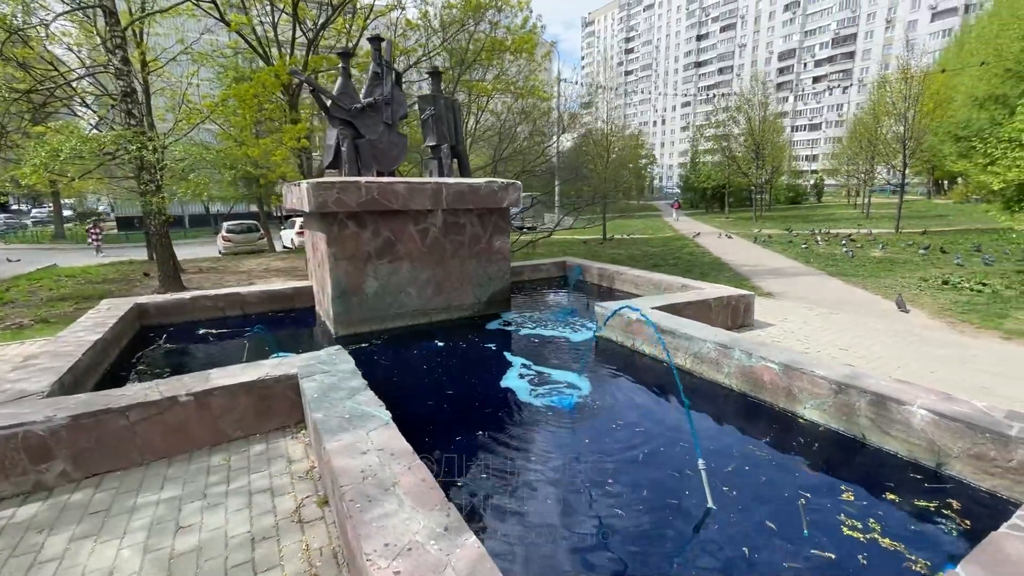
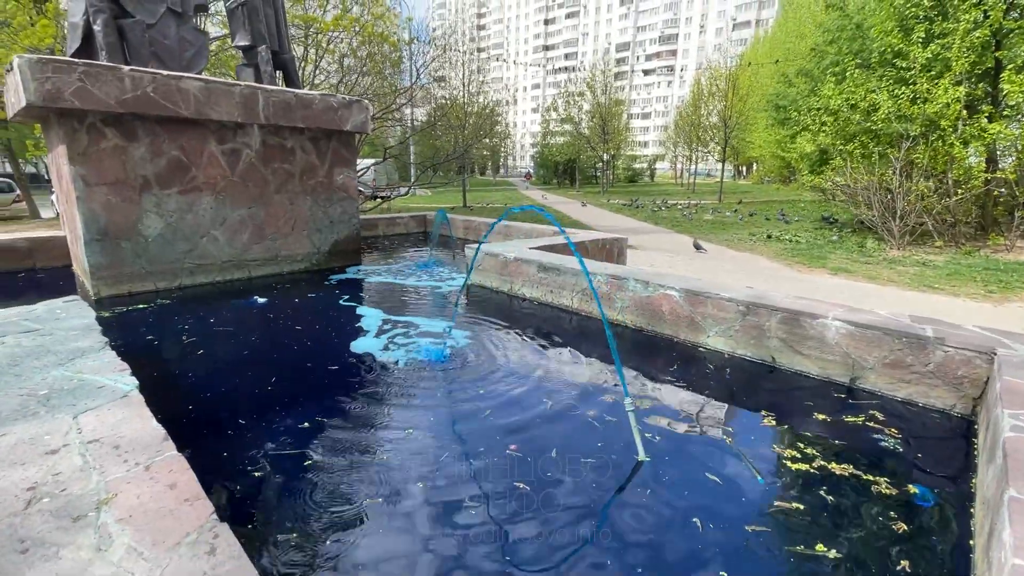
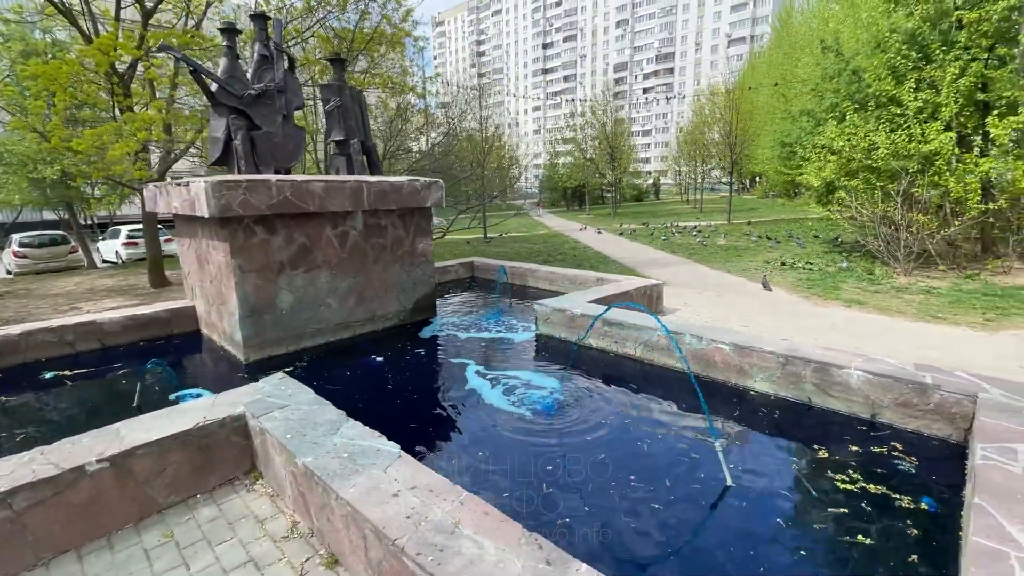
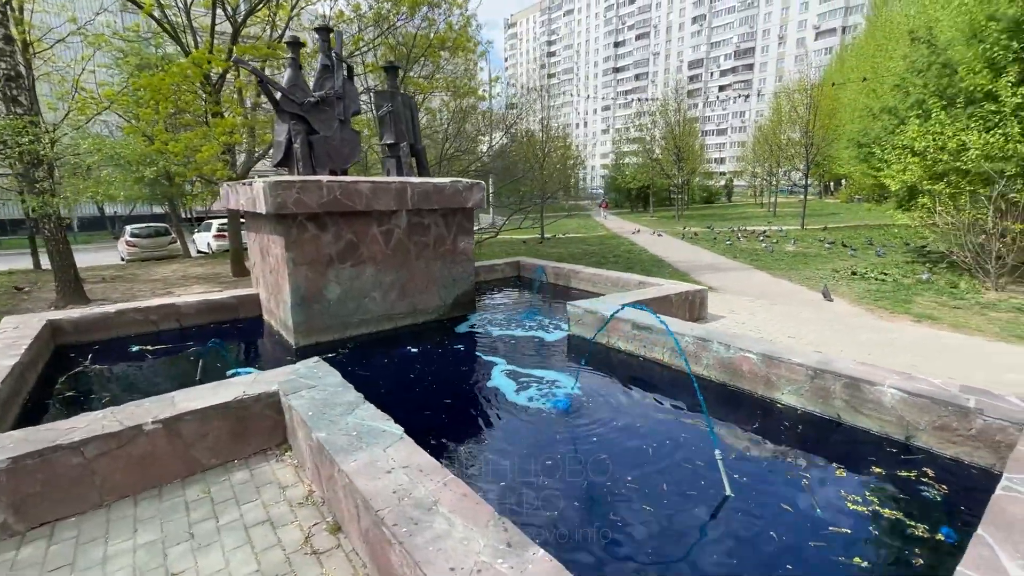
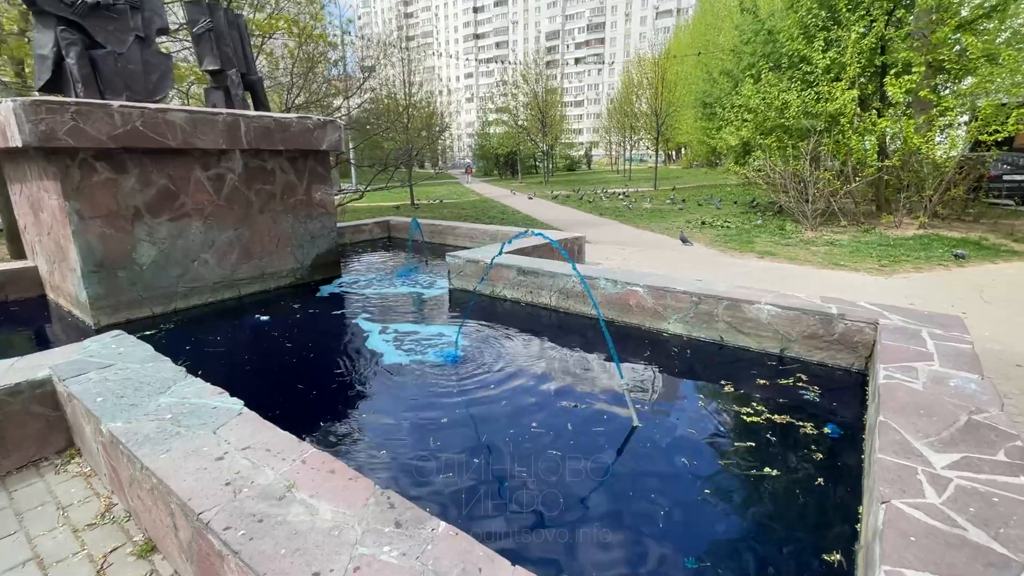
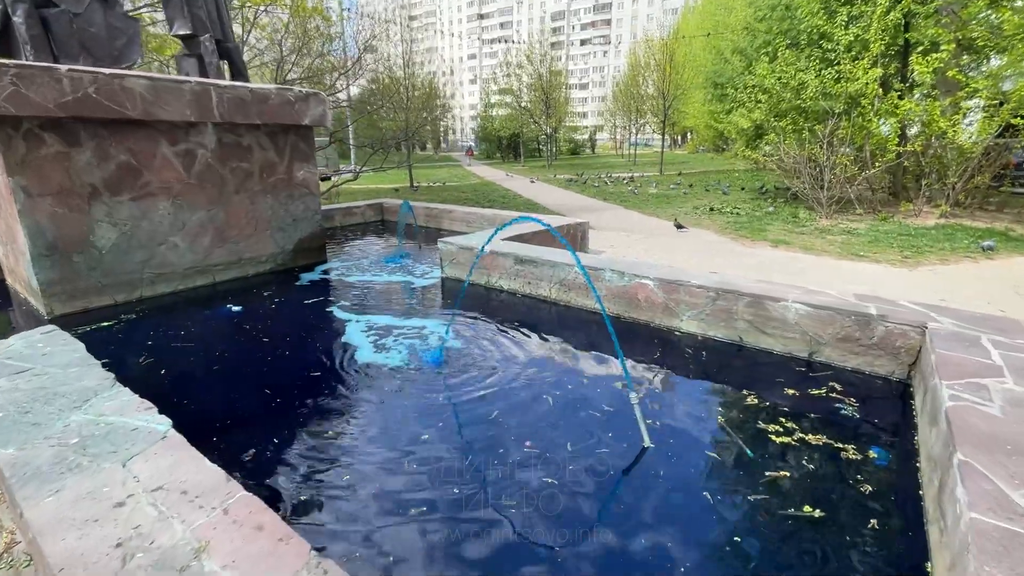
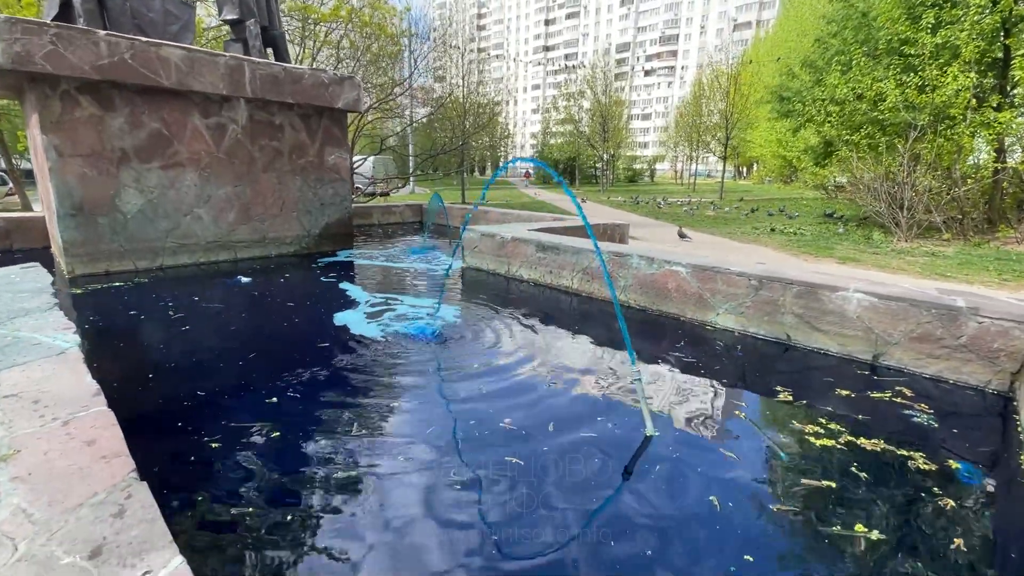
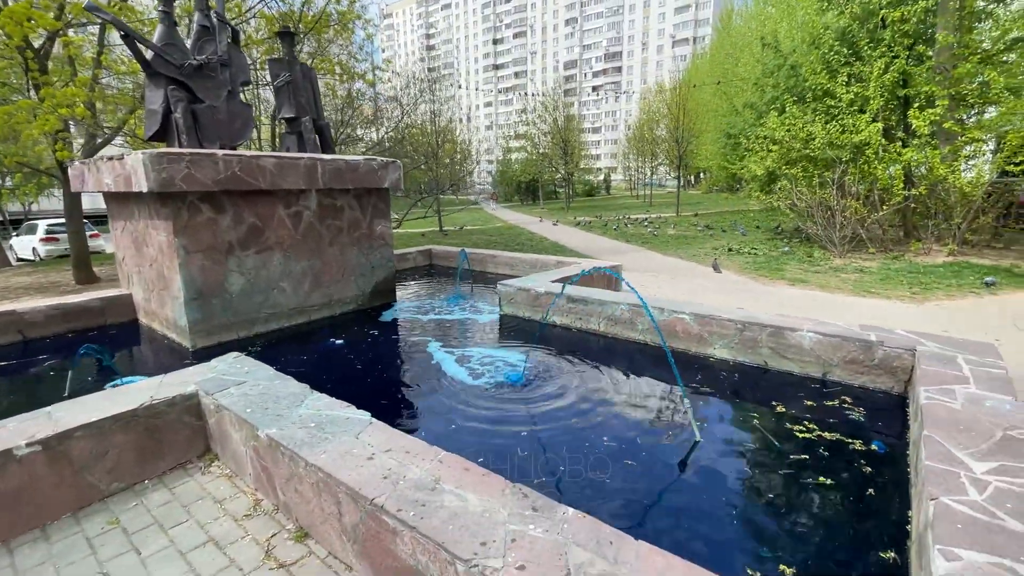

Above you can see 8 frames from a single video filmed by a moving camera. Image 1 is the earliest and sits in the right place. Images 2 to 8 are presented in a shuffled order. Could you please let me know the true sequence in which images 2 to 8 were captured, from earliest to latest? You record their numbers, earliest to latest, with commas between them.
4, 3, 8, 5, 6, 2, 7
